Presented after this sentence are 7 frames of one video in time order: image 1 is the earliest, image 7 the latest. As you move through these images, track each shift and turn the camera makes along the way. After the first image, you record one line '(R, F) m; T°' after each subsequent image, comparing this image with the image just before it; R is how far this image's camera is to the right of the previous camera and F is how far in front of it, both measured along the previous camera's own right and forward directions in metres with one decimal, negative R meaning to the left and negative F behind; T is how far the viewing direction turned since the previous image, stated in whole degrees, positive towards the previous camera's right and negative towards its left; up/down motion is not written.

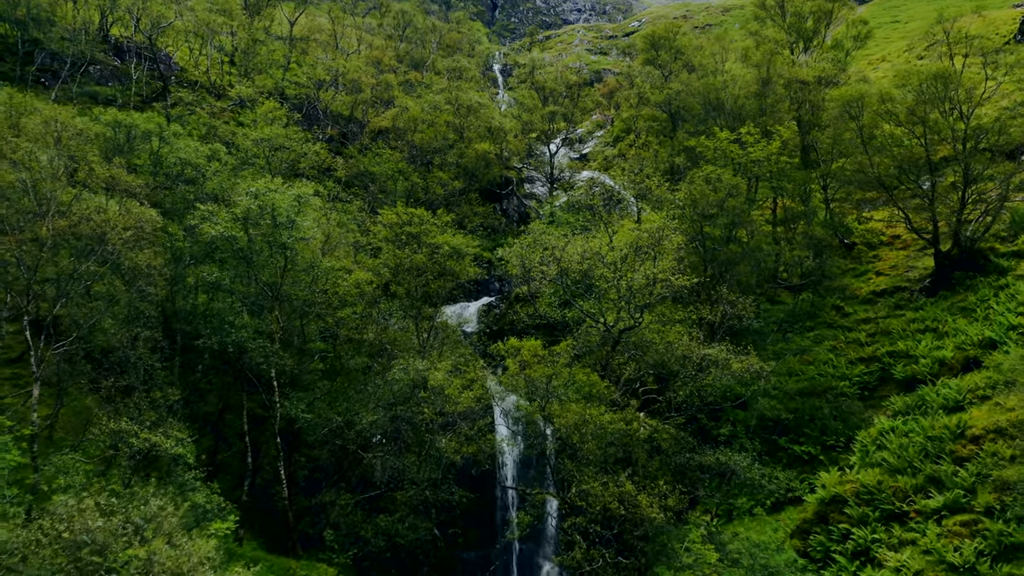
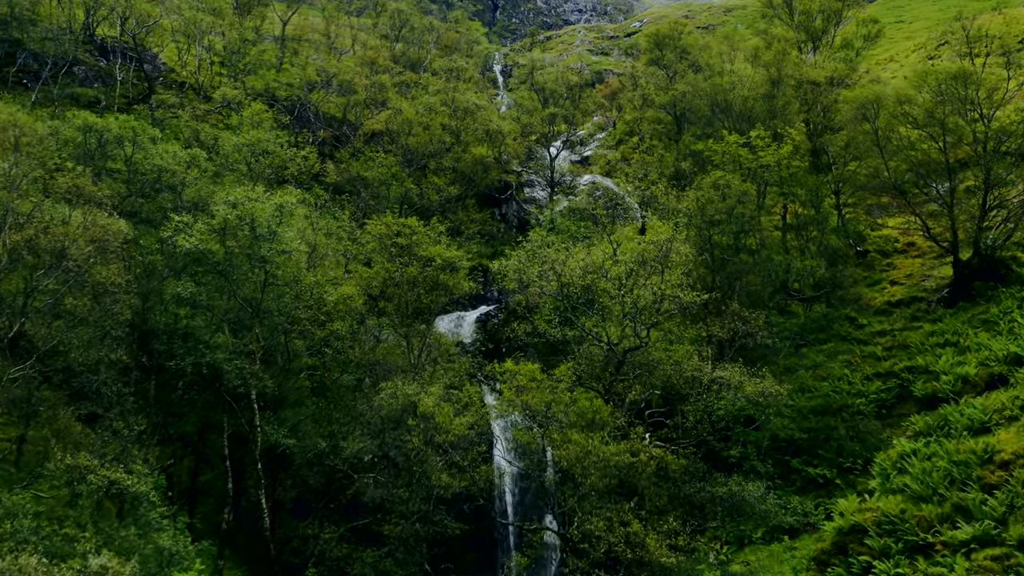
(+0.2, +1.7) m; 0°
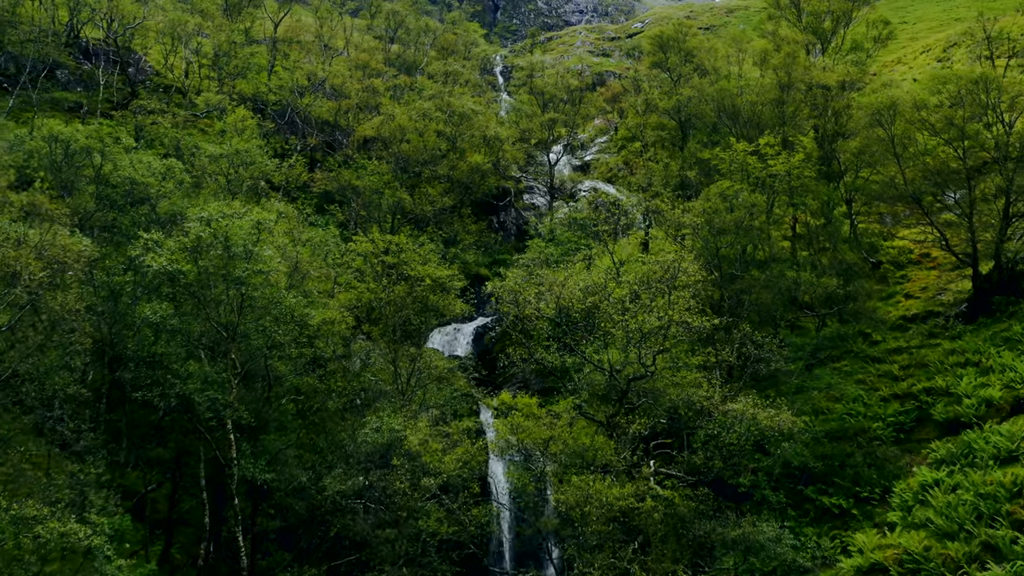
(+0.2, +1.7) m; 0°
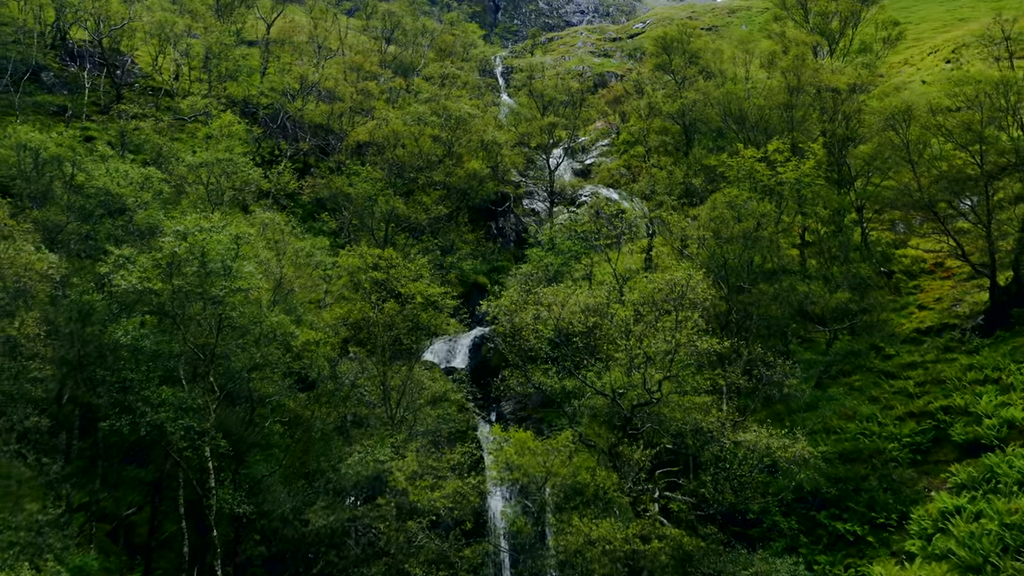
(+0.2, +1.4) m; 0°
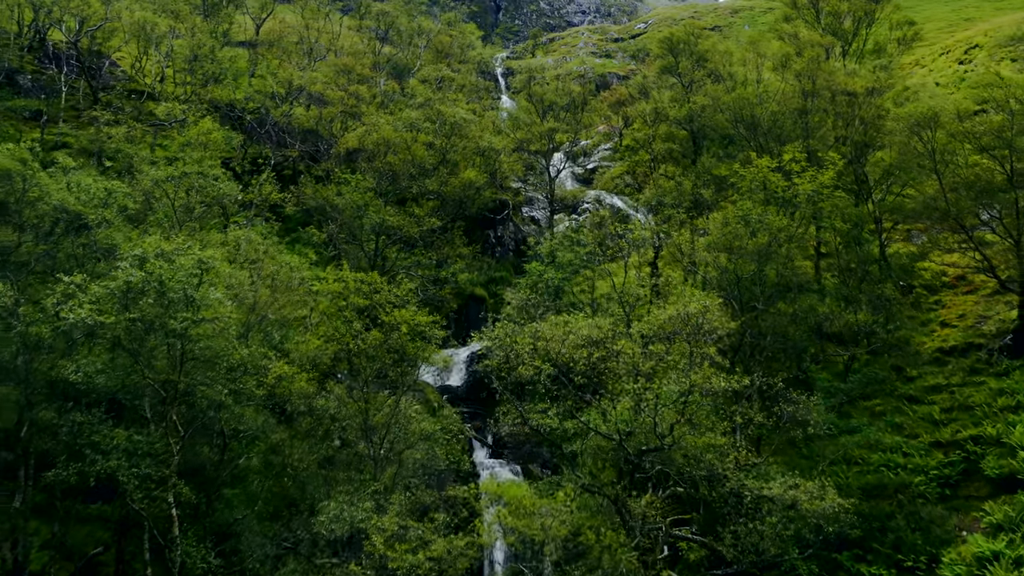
(+0.2, +2.1) m; 0°
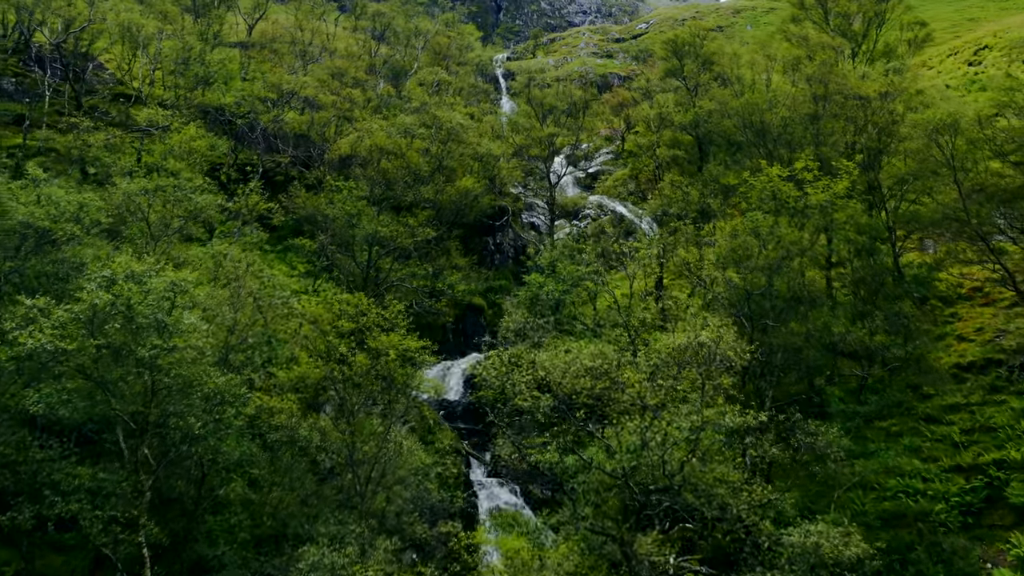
(+0.1, +1.4) m; 0°
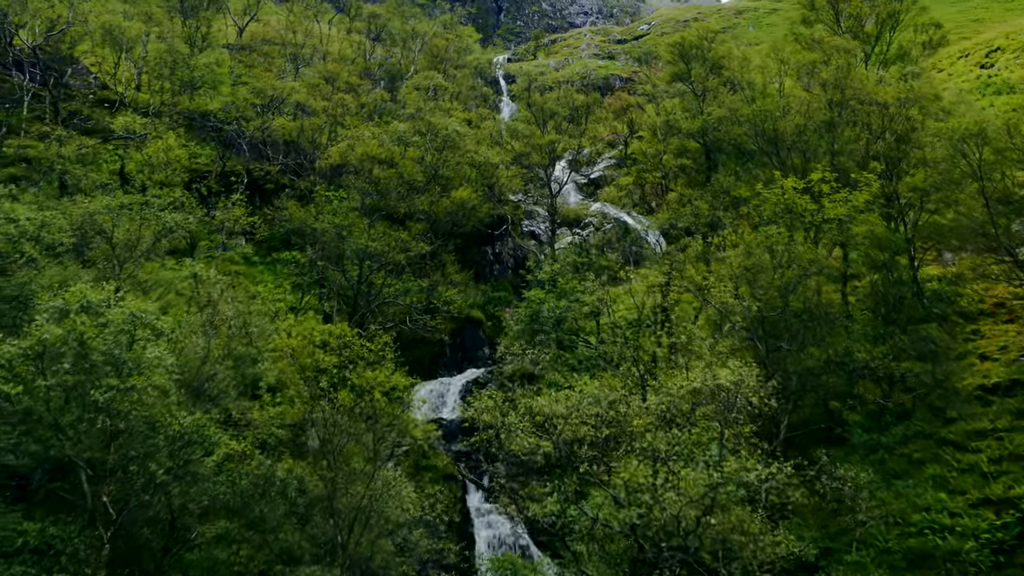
(+0.1, +1.7) m; 0°
